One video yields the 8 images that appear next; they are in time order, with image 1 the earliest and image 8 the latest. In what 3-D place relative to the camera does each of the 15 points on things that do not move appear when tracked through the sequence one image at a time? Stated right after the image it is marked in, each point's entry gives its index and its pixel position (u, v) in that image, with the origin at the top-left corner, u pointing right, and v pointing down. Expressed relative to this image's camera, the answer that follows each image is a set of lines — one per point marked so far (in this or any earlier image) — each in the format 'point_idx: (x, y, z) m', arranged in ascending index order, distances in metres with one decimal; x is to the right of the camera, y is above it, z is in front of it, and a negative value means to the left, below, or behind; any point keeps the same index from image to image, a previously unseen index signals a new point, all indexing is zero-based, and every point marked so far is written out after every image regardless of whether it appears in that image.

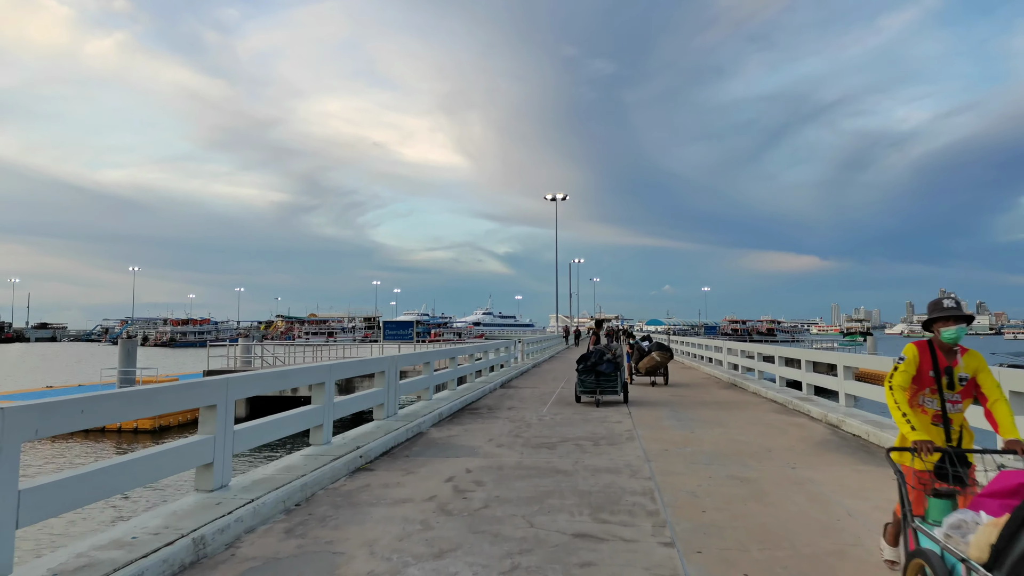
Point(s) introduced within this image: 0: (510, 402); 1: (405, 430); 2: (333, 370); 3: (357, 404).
0: (0.0, -2.0, +13.1) m
1: (-1.2, -1.6, +8.8) m
2: (-1.9, -0.8, +7.8) m
3: (-1.8, -1.4, +9.0) m
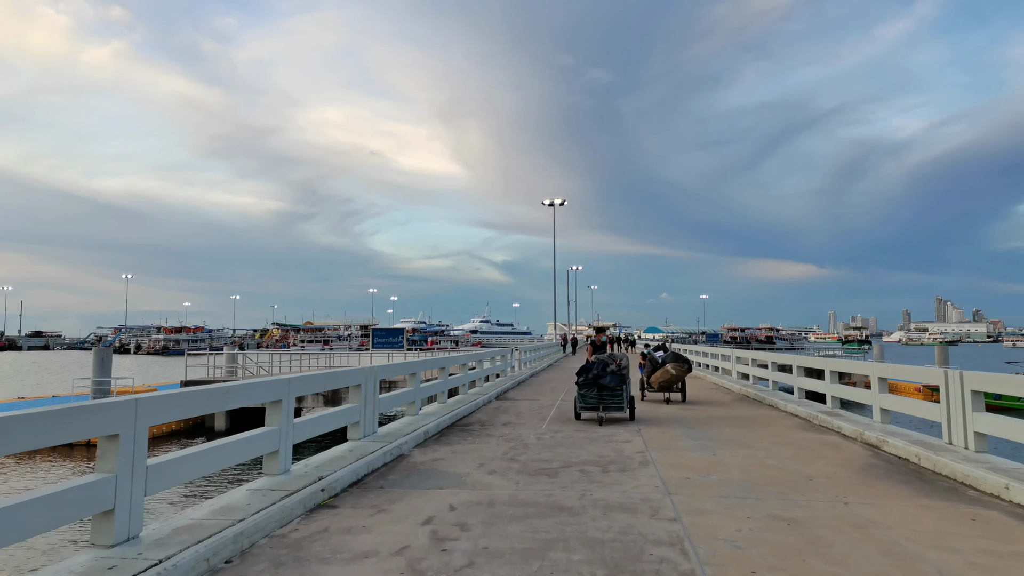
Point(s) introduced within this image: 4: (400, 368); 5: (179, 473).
0: (-0.1, -2.0, +11.8) m
1: (-1.3, -1.6, +7.6) m
2: (-1.9, -0.8, +6.6) m
3: (-1.9, -1.4, +7.8) m
4: (-1.5, -1.1, +10.6) m
5: (-2.2, -1.2, +5.2) m
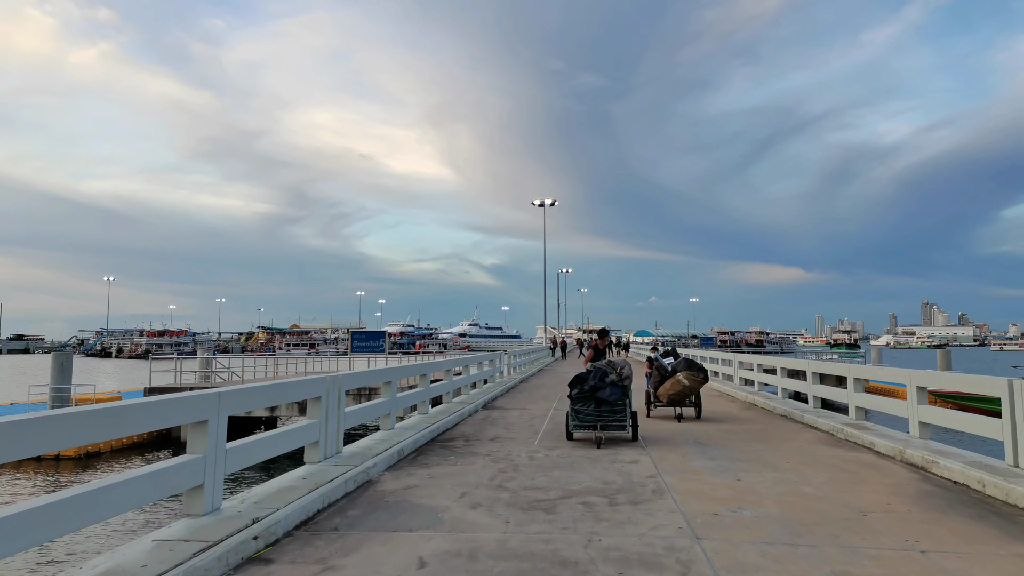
0: (-0.3, -2.0, +10.5) m
1: (-1.4, -1.6, +6.3) m
2: (-2.0, -0.8, +5.3) m
3: (-2.0, -1.3, +6.5) m
4: (-1.7, -1.1, +9.3) m
5: (-2.3, -1.2, +3.9) m
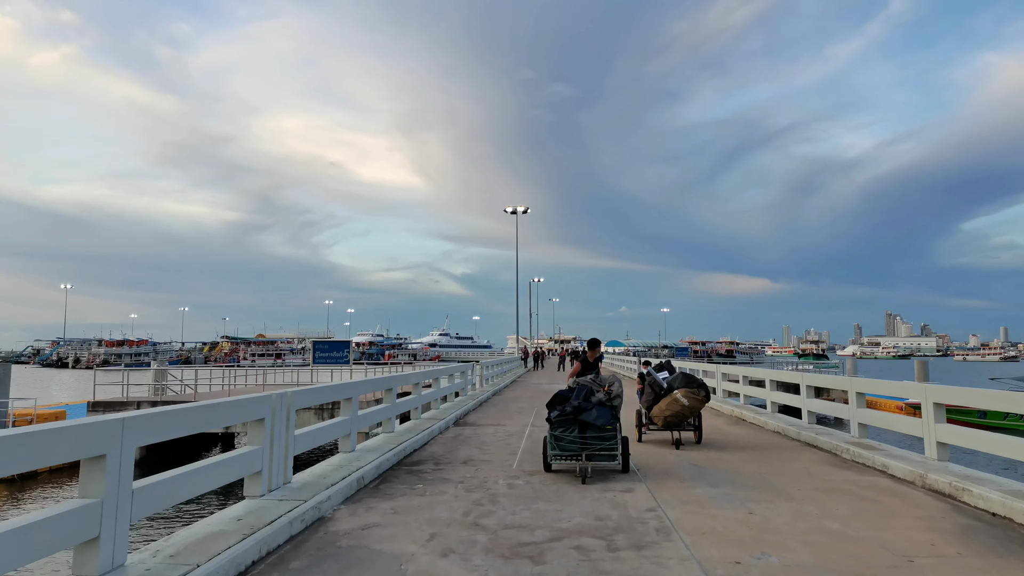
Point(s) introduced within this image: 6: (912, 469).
0: (-0.6, -2.1, +9.5) m
1: (-1.5, -1.6, +5.2) m
2: (-2.1, -0.8, +4.2) m
3: (-2.1, -1.3, +5.4) m
4: (-1.9, -1.1, +8.2) m
5: (-2.4, -1.2, +2.8) m
6: (+4.0, -1.8, +7.7) m
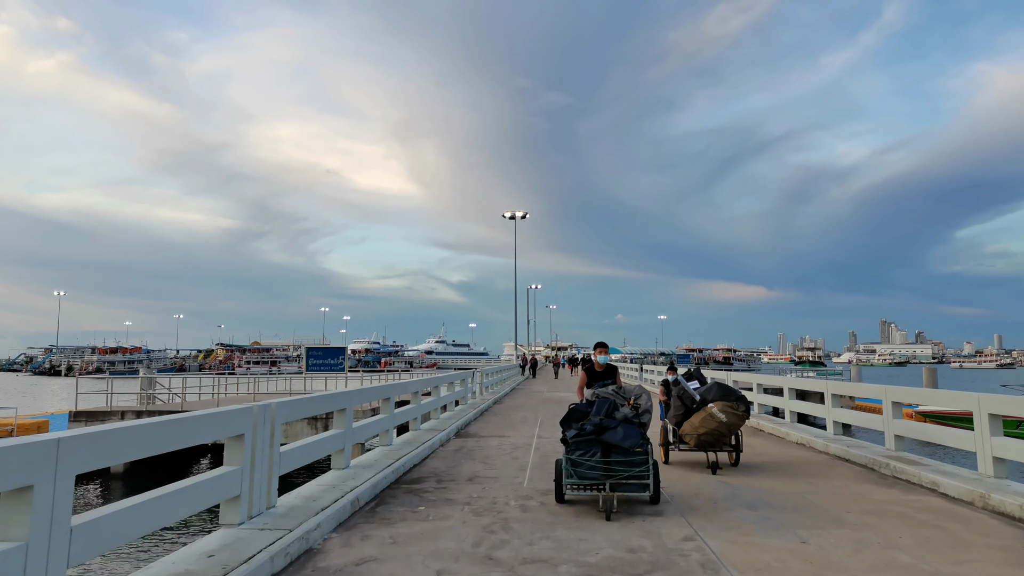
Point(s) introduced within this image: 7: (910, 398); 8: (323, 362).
0: (-0.5, -2.1, +8.7) m
1: (-1.4, -1.6, +4.4) m
2: (-2.0, -0.7, +3.4) m
3: (-2.0, -1.3, +4.6) m
4: (-1.8, -1.1, +7.4) m
5: (-2.2, -1.1, +2.0) m
6: (+4.1, -1.8, +6.9) m
7: (+4.7, -1.3, +9.2) m
8: (-4.8, -1.9, +19.7) m
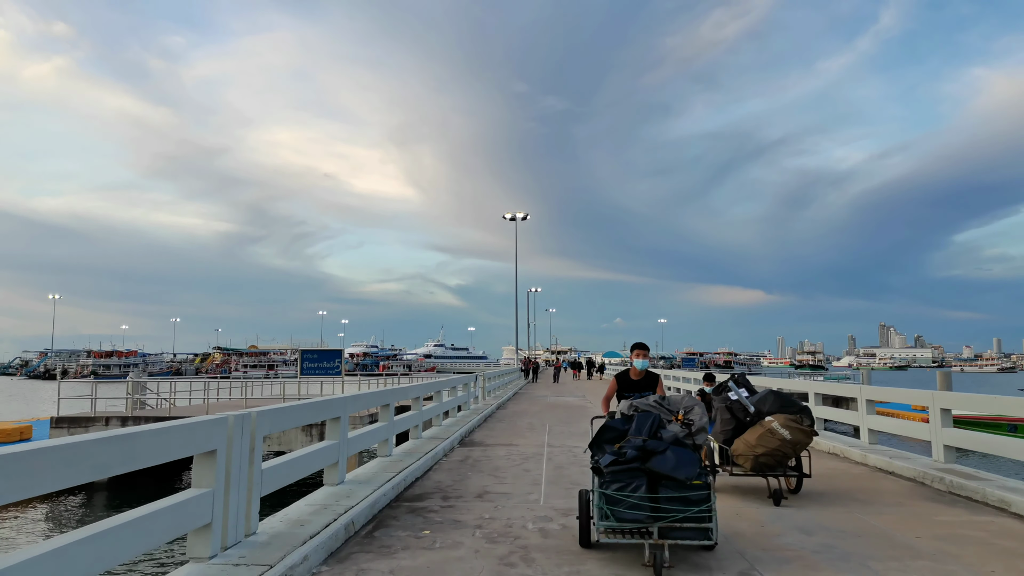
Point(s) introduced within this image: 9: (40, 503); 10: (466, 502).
0: (-0.3, -2.0, +7.9) m
1: (-1.3, -1.5, +3.6) m
2: (-1.8, -0.6, +2.6) m
3: (-1.9, -1.2, +3.7) m
4: (-1.7, -1.0, +6.6) m
5: (-2.1, -1.0, +1.1) m
6: (+4.2, -1.7, +6.1) m
7: (+4.9, -1.3, +8.3) m
8: (-4.7, -1.9, +18.9) m
9: (-9.3, -4.2, +15.1) m
10: (-0.4, -1.9, +6.9) m
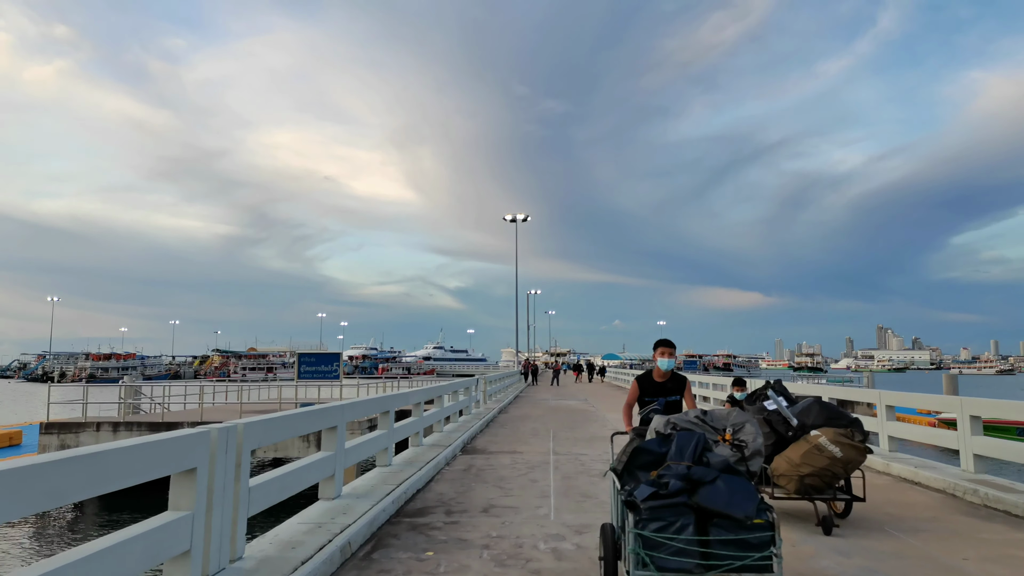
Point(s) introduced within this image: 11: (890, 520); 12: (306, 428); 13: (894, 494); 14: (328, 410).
0: (-0.3, -2.0, +7.4) m
1: (-1.2, -1.5, +3.1) m
2: (-1.8, -0.6, +2.1) m
3: (-1.8, -1.2, +3.3) m
4: (-1.6, -1.0, +6.2) m
5: (-2.0, -1.0, +0.7) m
6: (+4.3, -1.7, +5.7) m
7: (+4.9, -1.3, +7.9) m
8: (-4.7, -2.0, +18.4) m
9: (-9.3, -4.2, +14.7) m
10: (-0.3, -1.9, +6.4) m
11: (+3.1, -1.9, +6.4) m
12: (-1.6, -1.1, +5.9) m
13: (+3.8, -2.0, +7.7) m
14: (-1.6, -1.1, +6.5) m
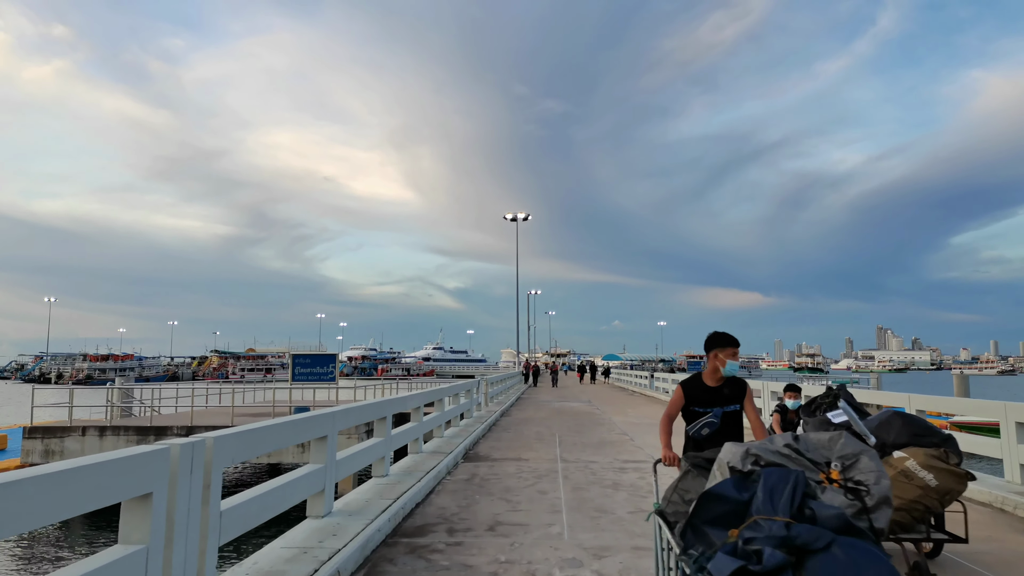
0: (-0.2, -2.0, +6.8) m
1: (-1.1, -1.4, +2.5) m
2: (-1.7, -0.6, +1.5) m
3: (-1.7, -1.2, +2.6) m
4: (-1.5, -1.0, +5.5) m
5: (-1.9, -1.0, 0.0) m
6: (+4.4, -1.7, +5.0) m
7: (+5.0, -1.2, +7.3) m
8: (-4.6, -1.9, +17.8) m
9: (-9.2, -4.2, +14.0) m
10: (-0.3, -1.9, +5.8) m
11: (+3.2, -1.9, +5.7) m
12: (-1.5, -1.0, +5.2) m
13: (+3.9, -2.0, +7.0) m
14: (-1.5, -1.0, +5.9) m
